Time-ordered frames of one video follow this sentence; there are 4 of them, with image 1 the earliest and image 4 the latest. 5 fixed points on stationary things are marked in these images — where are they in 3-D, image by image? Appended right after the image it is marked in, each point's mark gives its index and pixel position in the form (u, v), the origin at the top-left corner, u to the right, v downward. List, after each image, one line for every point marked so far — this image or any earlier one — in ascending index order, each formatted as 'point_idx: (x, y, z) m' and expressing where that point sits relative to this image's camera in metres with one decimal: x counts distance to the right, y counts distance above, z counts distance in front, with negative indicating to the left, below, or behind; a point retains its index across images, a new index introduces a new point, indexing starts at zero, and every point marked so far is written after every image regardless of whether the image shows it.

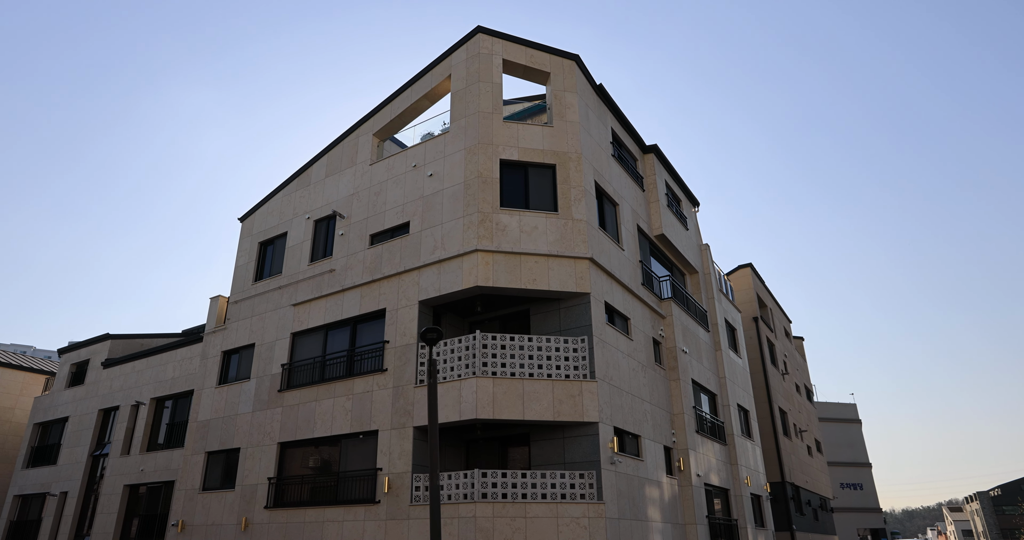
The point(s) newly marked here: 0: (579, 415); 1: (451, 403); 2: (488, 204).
0: (+1.6, -3.5, +15.8) m
1: (-1.5, -3.2, +15.8) m
2: (-0.6, +1.8, +17.8) m
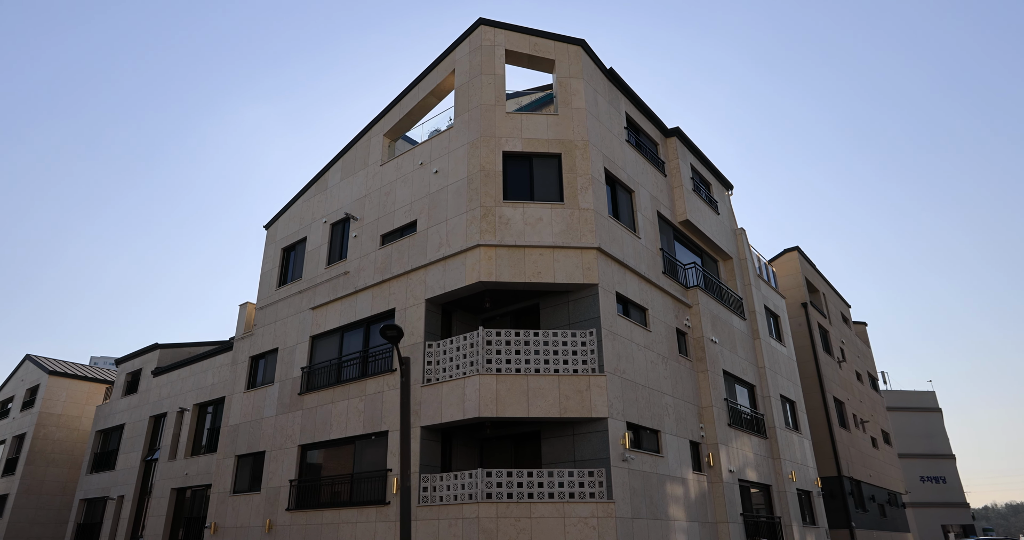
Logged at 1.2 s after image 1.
0: (+1.7, -3.3, +15.2) m
1: (-1.4, -3.1, +15.5) m
2: (-0.6, +1.9, +17.4) m
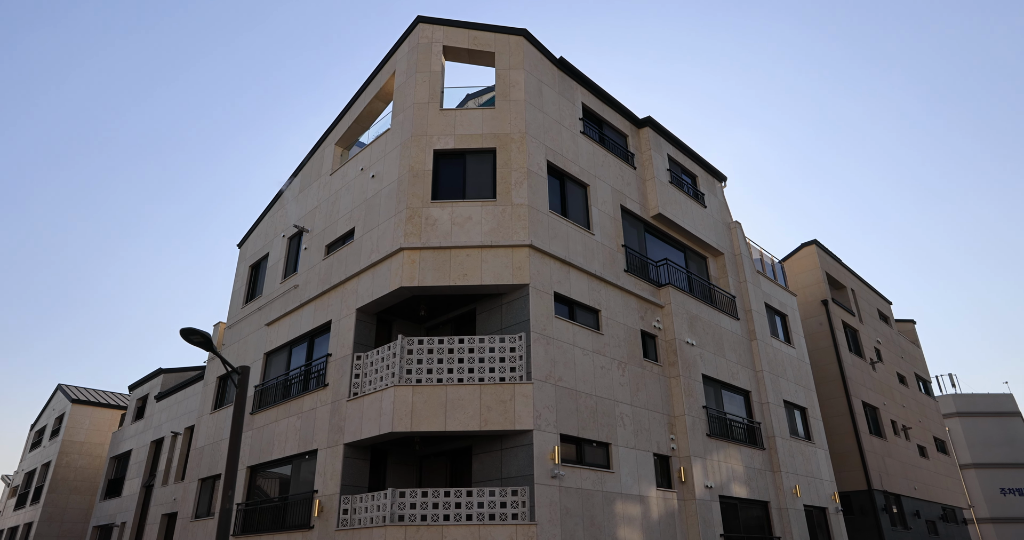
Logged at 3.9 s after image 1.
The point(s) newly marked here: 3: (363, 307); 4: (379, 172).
0: (0.0, -3.2, +13.8) m
1: (-3.1, -3.3, +14.5) m
2: (-2.3, +1.8, +16.4) m
3: (-3.8, -0.9, +16.5) m
4: (-3.7, +2.7, +17.9) m
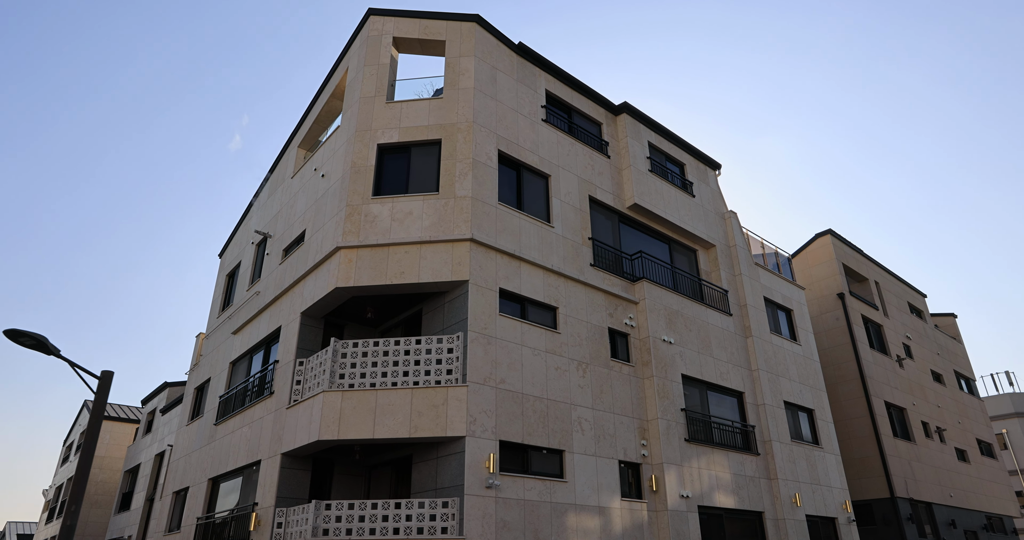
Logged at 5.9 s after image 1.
0: (-1.4, -3.1, +12.9) m
1: (-4.4, -3.3, +13.7) m
2: (-3.7, +1.8, +15.6) m
3: (-5.0, -1.0, +15.8) m
4: (-4.9, +2.6, +17.3) m
